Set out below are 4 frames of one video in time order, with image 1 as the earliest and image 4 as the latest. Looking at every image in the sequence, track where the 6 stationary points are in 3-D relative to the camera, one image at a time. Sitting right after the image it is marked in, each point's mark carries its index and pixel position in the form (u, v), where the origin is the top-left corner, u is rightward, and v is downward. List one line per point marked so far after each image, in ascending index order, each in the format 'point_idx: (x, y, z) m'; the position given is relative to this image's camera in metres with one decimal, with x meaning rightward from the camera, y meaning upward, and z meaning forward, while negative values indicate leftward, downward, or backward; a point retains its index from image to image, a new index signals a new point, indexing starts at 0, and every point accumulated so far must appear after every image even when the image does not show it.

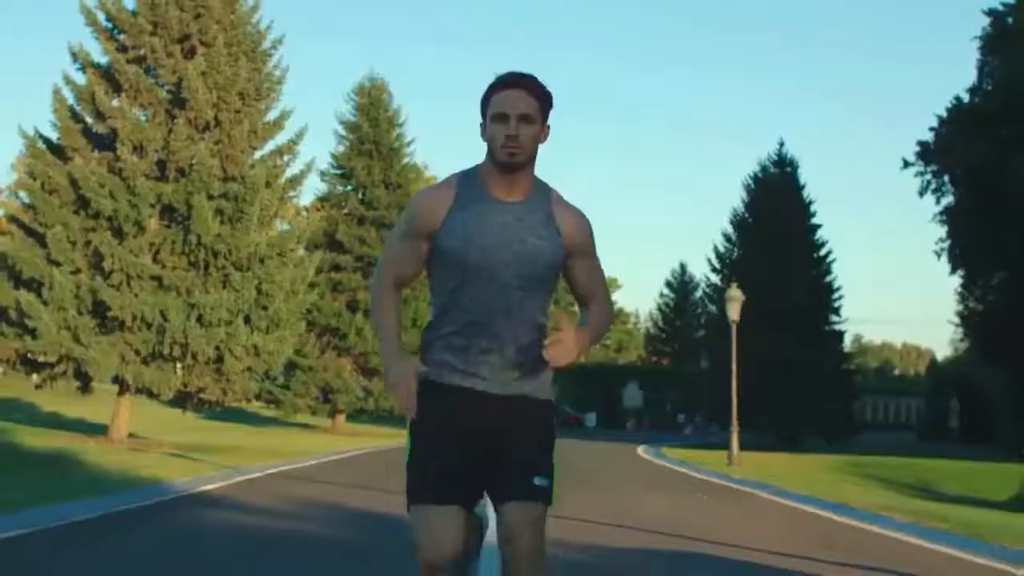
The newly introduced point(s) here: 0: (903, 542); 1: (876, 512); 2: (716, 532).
0: (+3.8, -2.4, +13.9) m
1: (+4.2, -2.6, +16.8) m
2: (+2.1, -2.3, +14.1) m
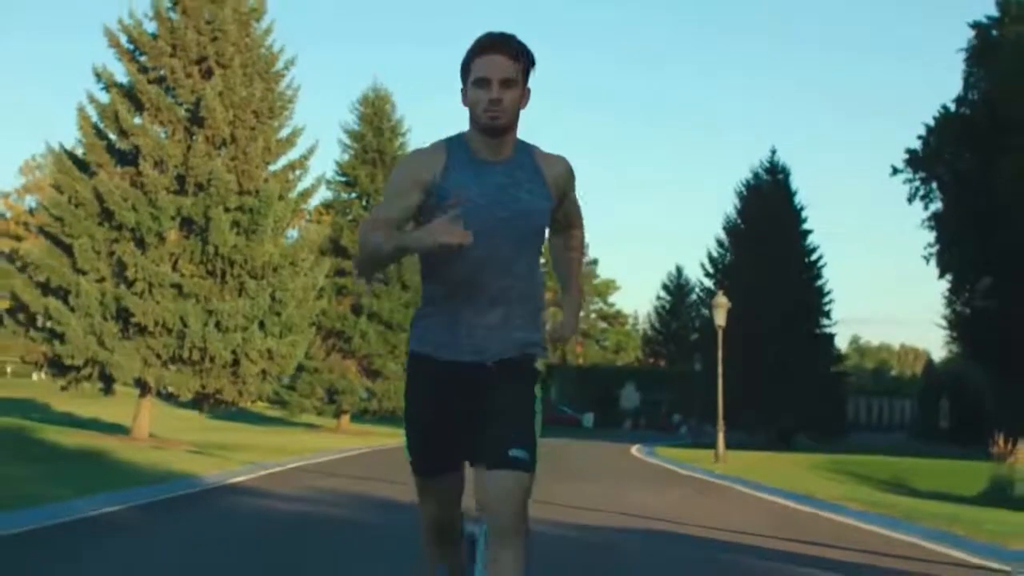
0: (+3.8, -2.5, +15.1) m
1: (+4.2, -2.7, +18.0) m
2: (+2.1, -2.4, +15.3) m
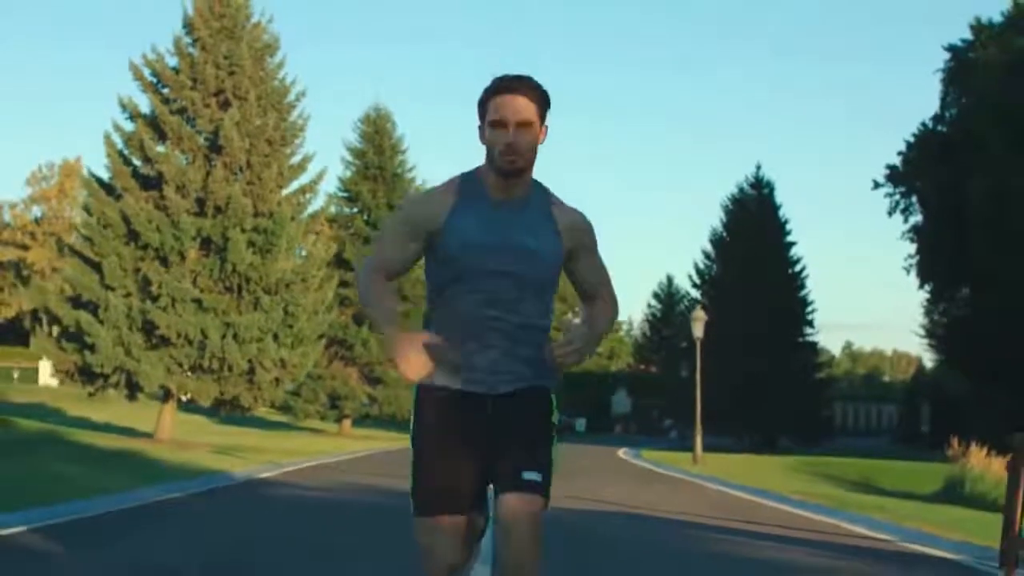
0: (+3.7, -2.7, +16.8) m
1: (+4.1, -2.9, +19.8) m
2: (+2.0, -2.6, +17.0) m
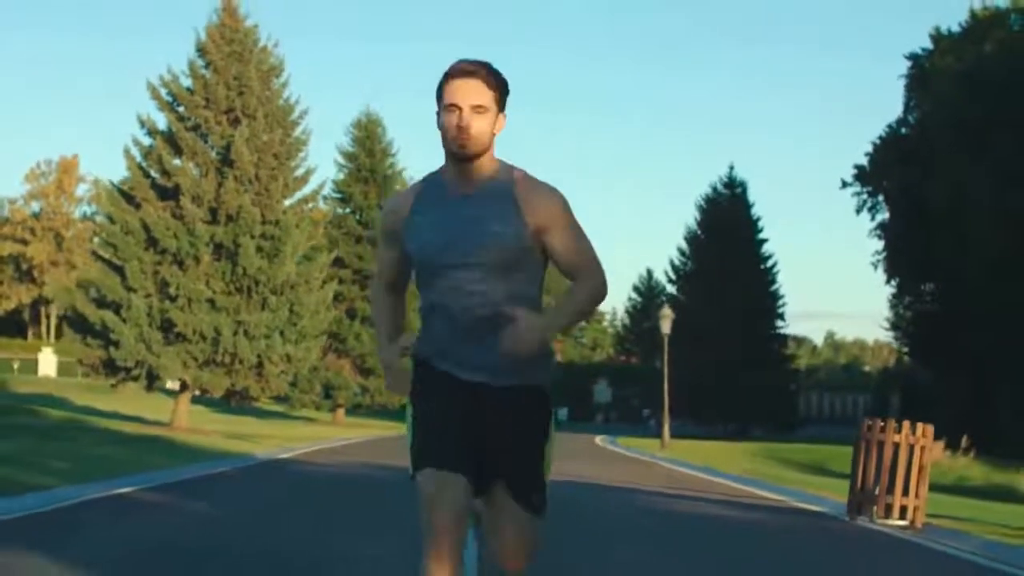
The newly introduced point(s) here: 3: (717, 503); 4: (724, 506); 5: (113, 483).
0: (+3.5, -2.8, +19.1) m
1: (+3.9, -3.0, +22.1) m
2: (+1.8, -2.7, +19.3) m
3: (+2.3, -2.4, +15.4) m
4: (+2.3, -2.4, +15.2) m
5: (-4.8, -2.3, +16.9) m
